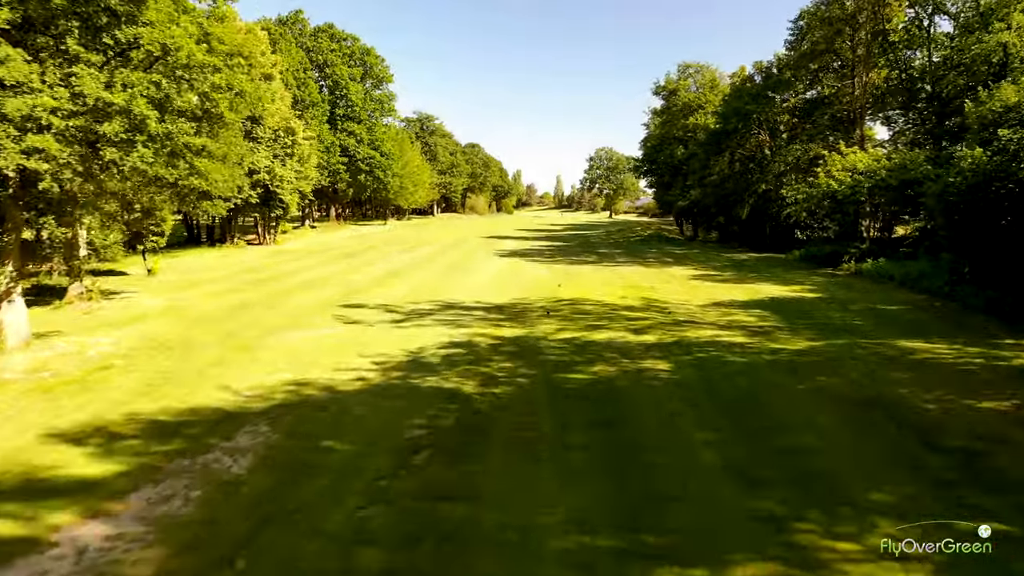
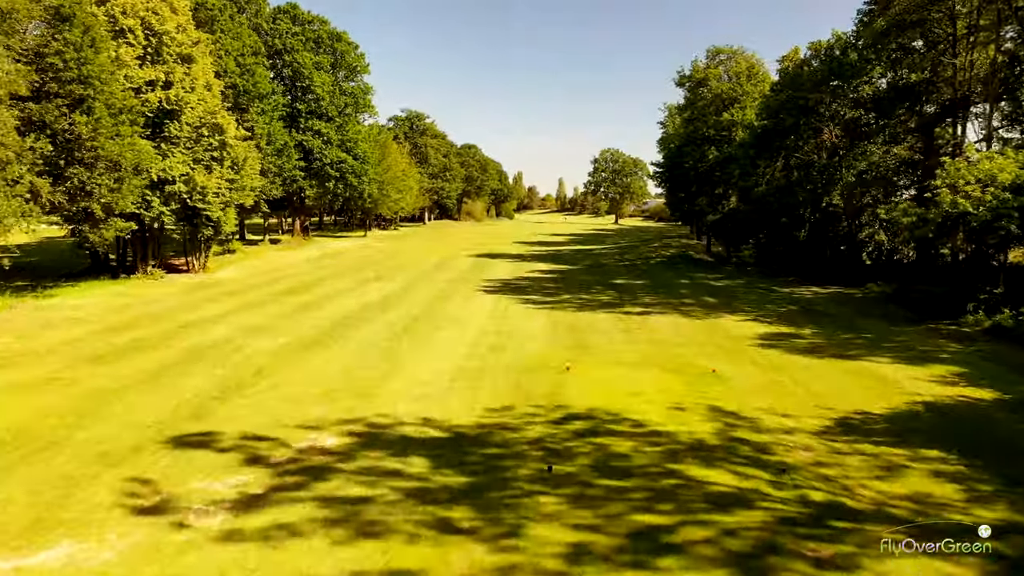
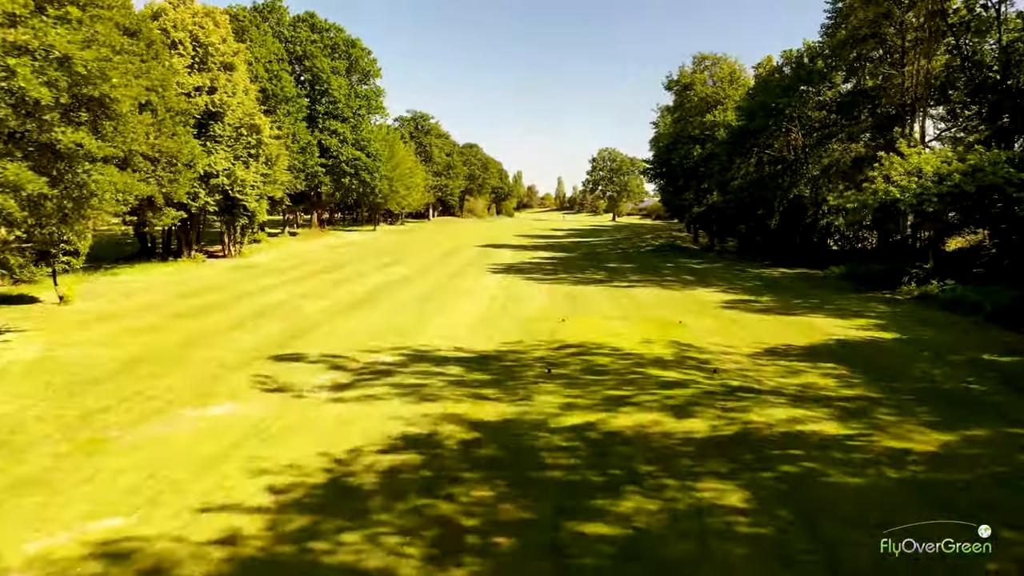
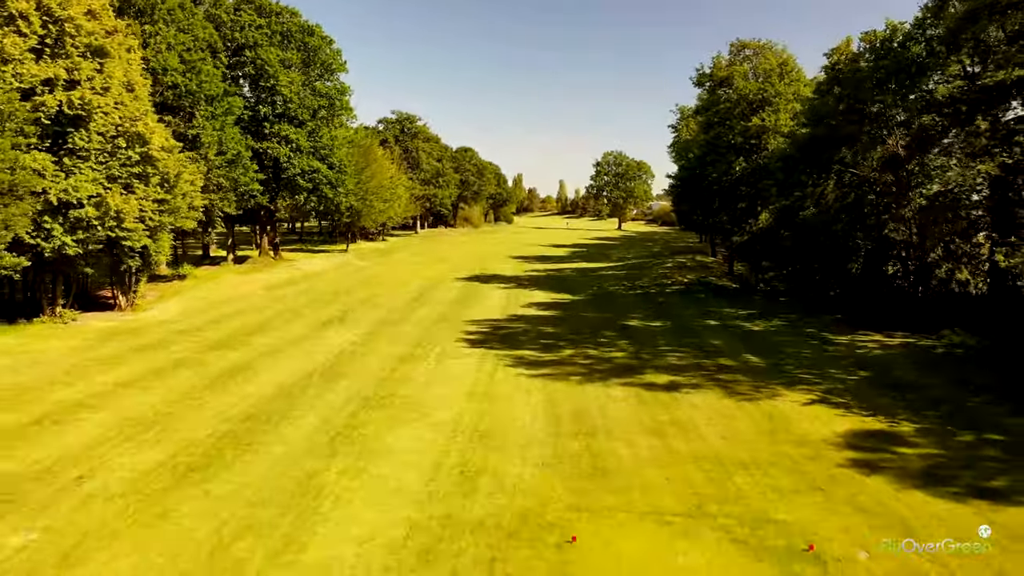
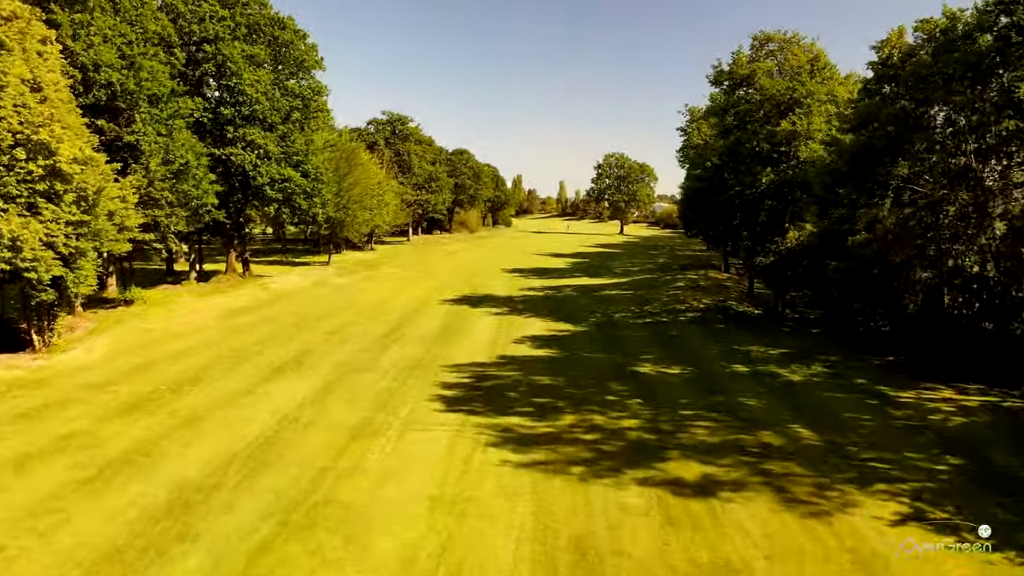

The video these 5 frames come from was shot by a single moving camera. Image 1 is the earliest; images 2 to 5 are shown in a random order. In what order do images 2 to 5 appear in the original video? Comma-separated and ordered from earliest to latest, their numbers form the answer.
3, 2, 4, 5
